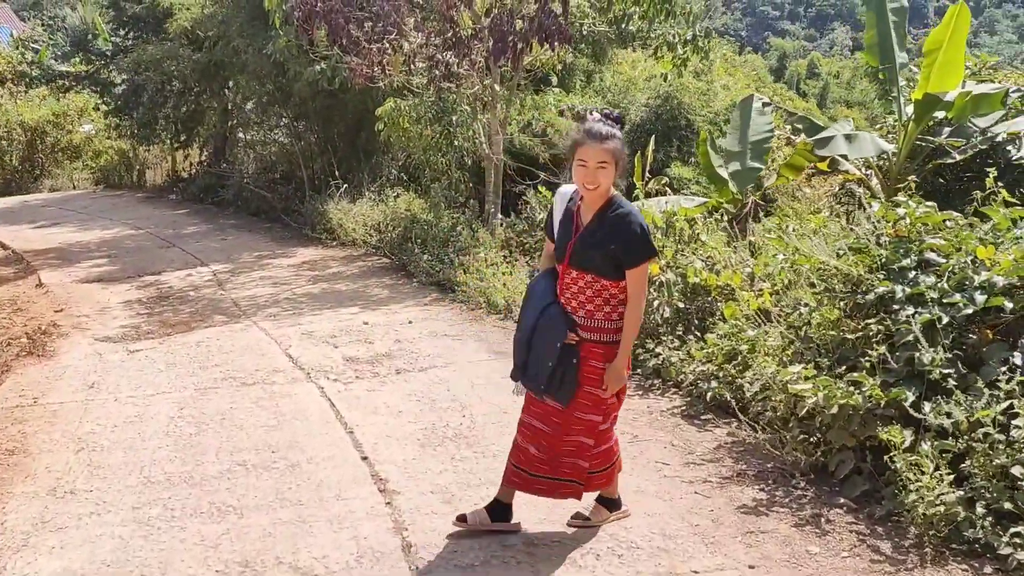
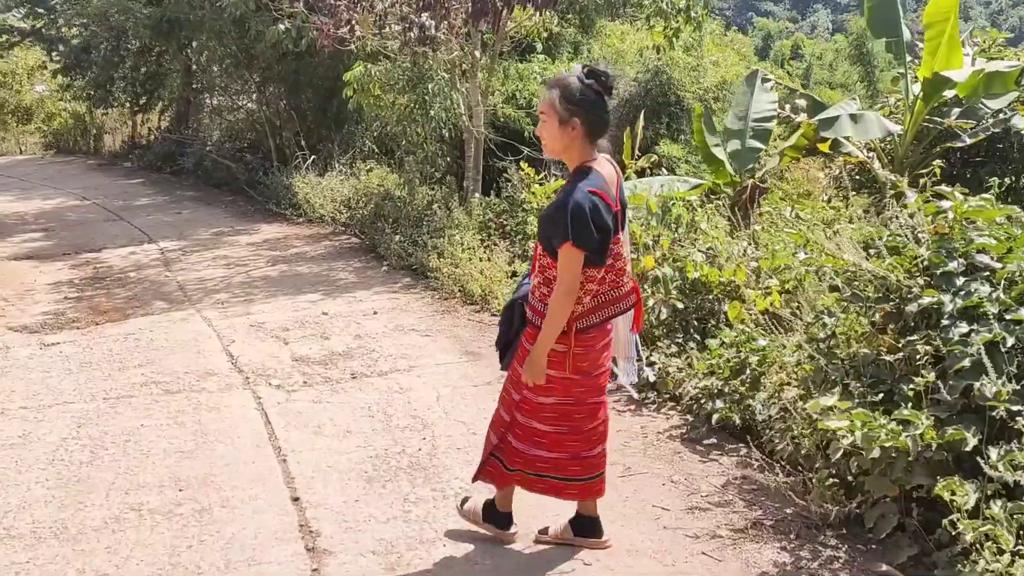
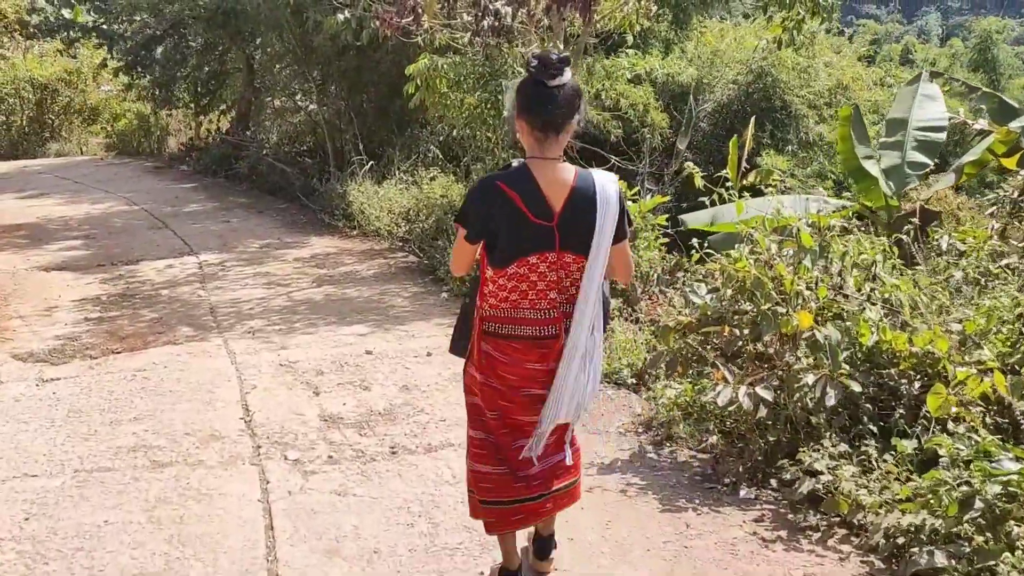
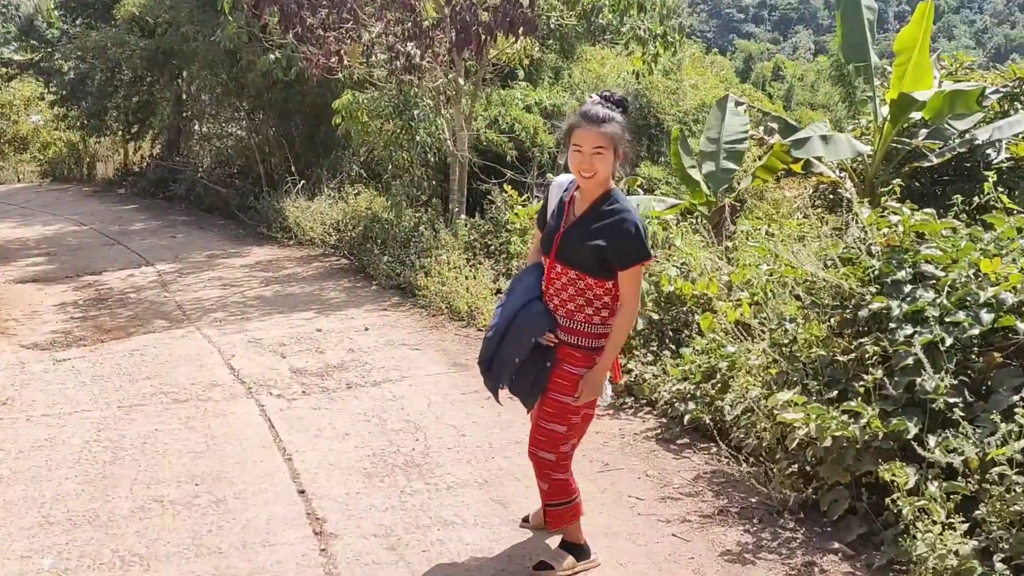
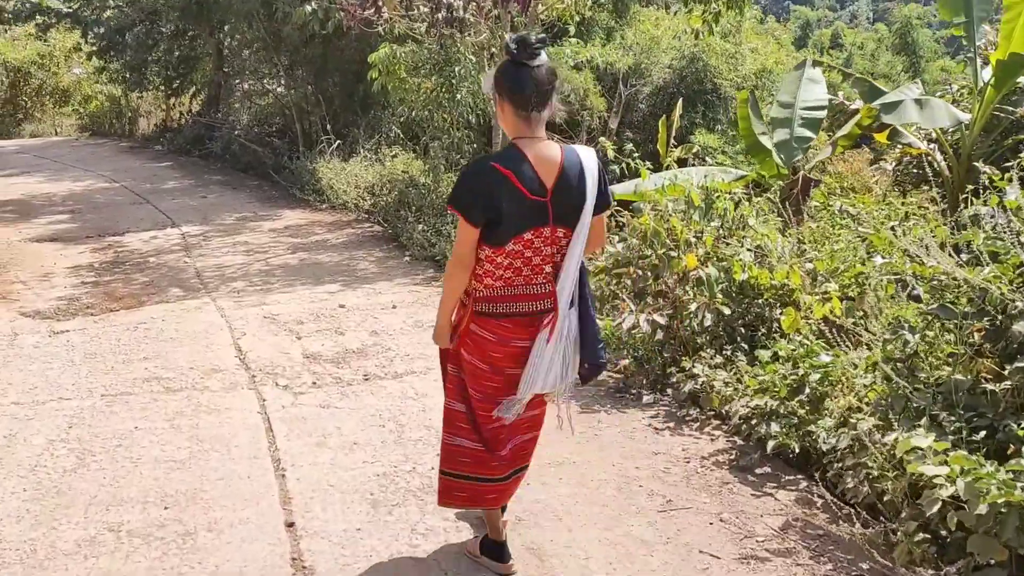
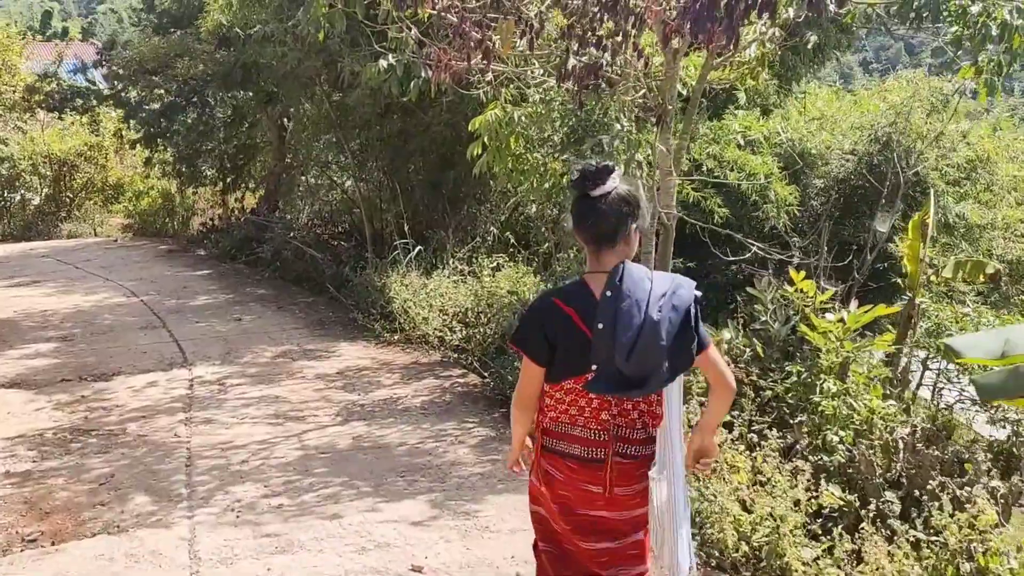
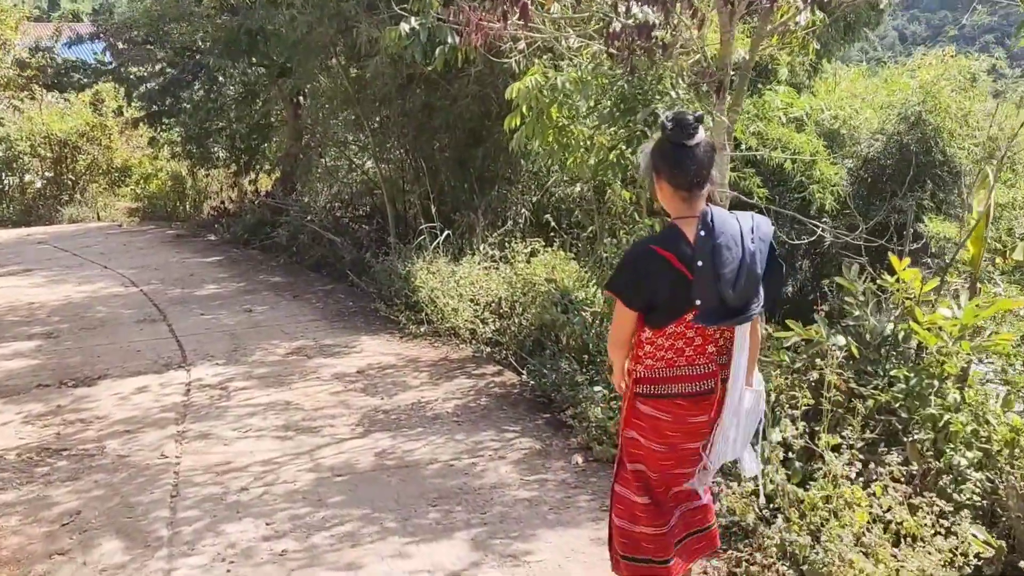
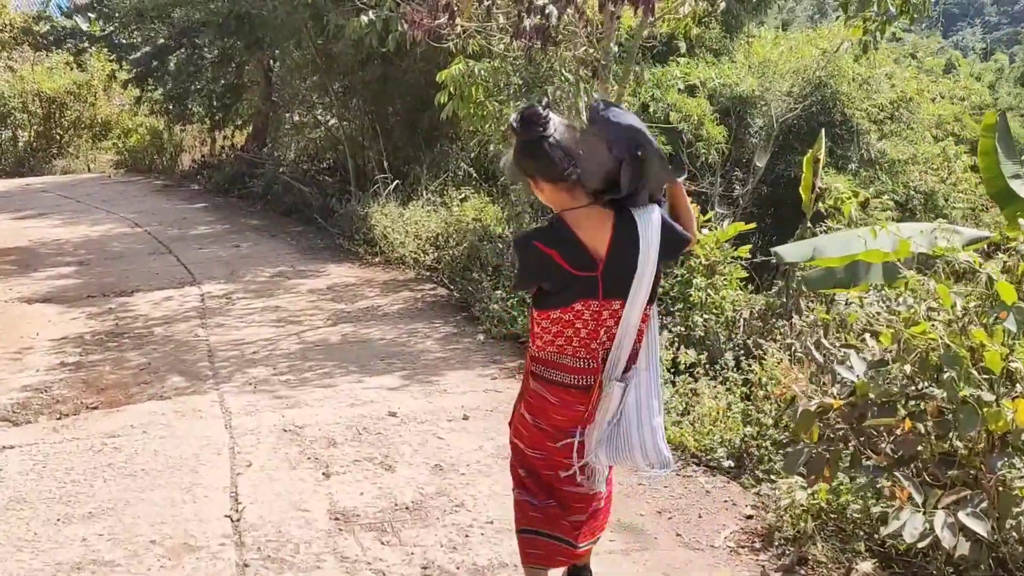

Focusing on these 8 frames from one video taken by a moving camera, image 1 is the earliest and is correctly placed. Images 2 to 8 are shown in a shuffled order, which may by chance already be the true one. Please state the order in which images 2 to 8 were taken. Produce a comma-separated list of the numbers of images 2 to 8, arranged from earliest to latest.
4, 2, 5, 3, 8, 6, 7
